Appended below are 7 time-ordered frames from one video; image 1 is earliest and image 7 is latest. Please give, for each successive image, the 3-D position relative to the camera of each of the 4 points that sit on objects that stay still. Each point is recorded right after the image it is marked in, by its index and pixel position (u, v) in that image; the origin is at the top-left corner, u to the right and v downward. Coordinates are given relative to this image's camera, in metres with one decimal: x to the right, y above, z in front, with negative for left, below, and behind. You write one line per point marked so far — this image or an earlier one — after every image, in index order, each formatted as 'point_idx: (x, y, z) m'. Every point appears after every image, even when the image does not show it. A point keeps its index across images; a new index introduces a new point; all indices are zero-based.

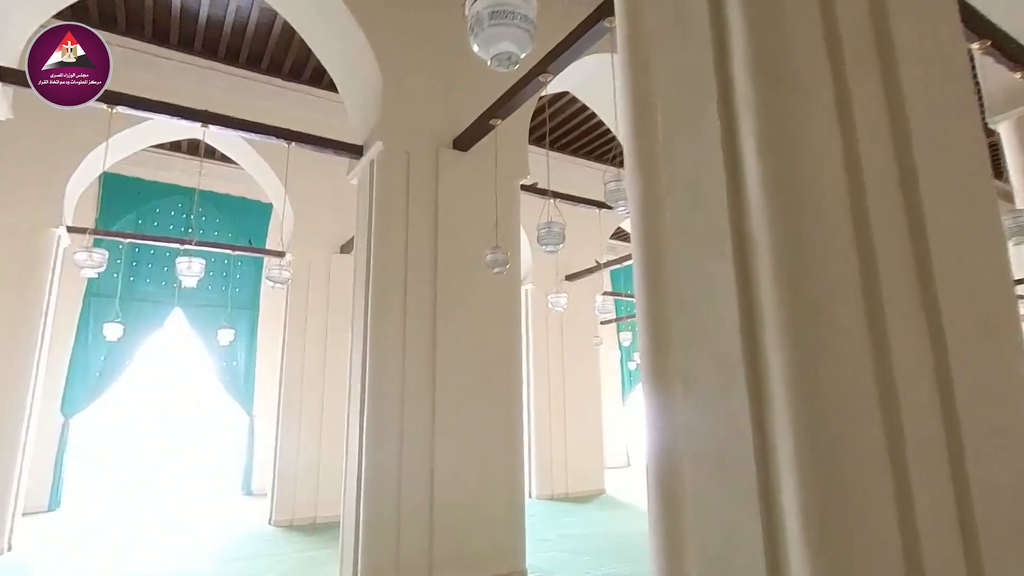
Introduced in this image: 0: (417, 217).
0: (-0.7, +0.5, +4.3) m
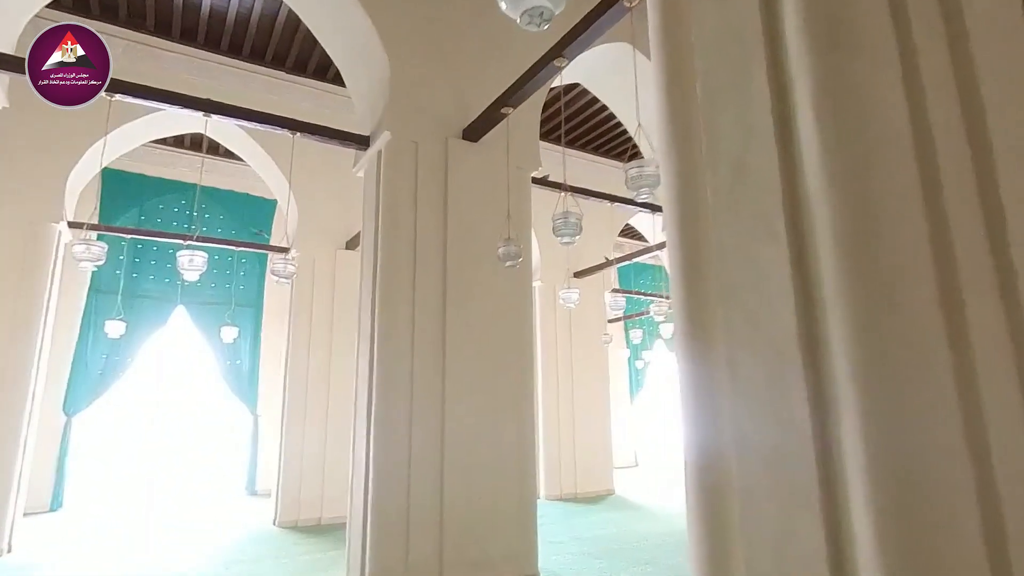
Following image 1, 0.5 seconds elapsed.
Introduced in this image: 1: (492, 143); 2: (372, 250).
0: (-0.6, +0.6, +4.2) m
1: (-0.2, +1.1, +4.5) m
2: (-1.0, +0.3, +4.1) m
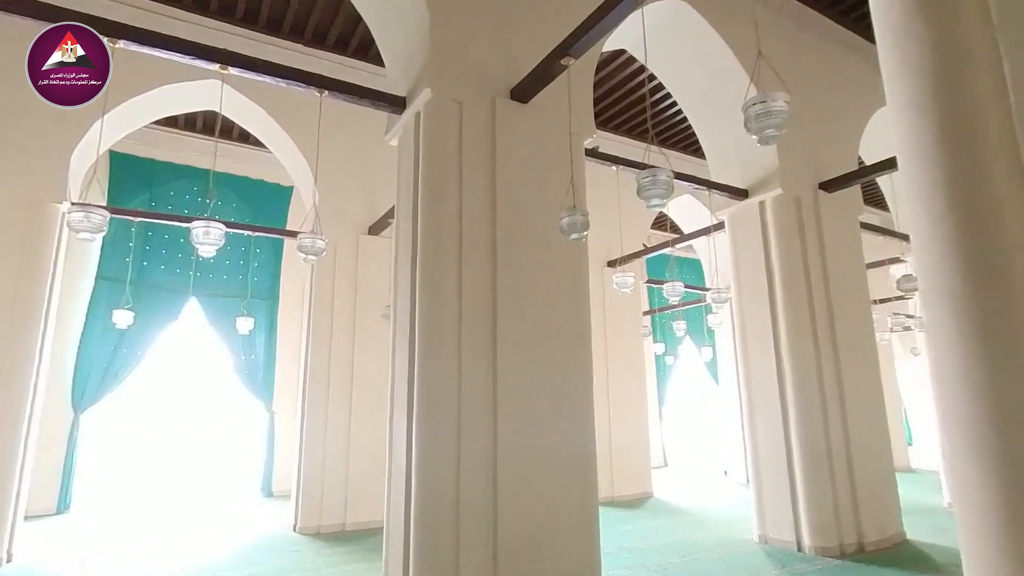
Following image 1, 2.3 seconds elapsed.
0: (-0.3, +0.7, +3.7) m
1: (+0.2, +1.3, +4.0) m
2: (-0.6, +0.4, +3.6) m
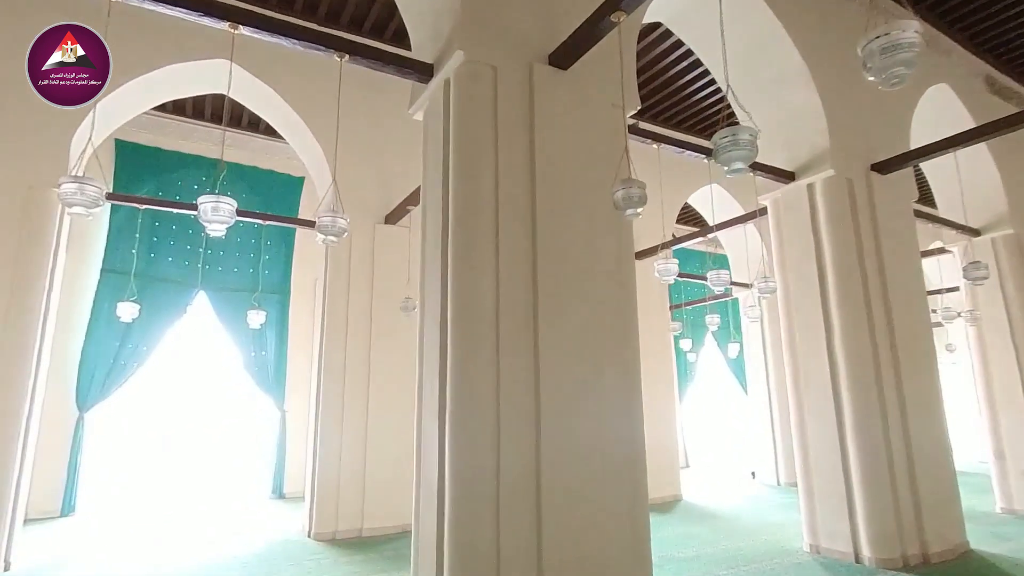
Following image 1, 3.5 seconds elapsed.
0: (0.0, +0.8, +3.3) m
1: (+0.5, +1.4, +3.6) m
2: (-0.4, +0.5, +3.3) m
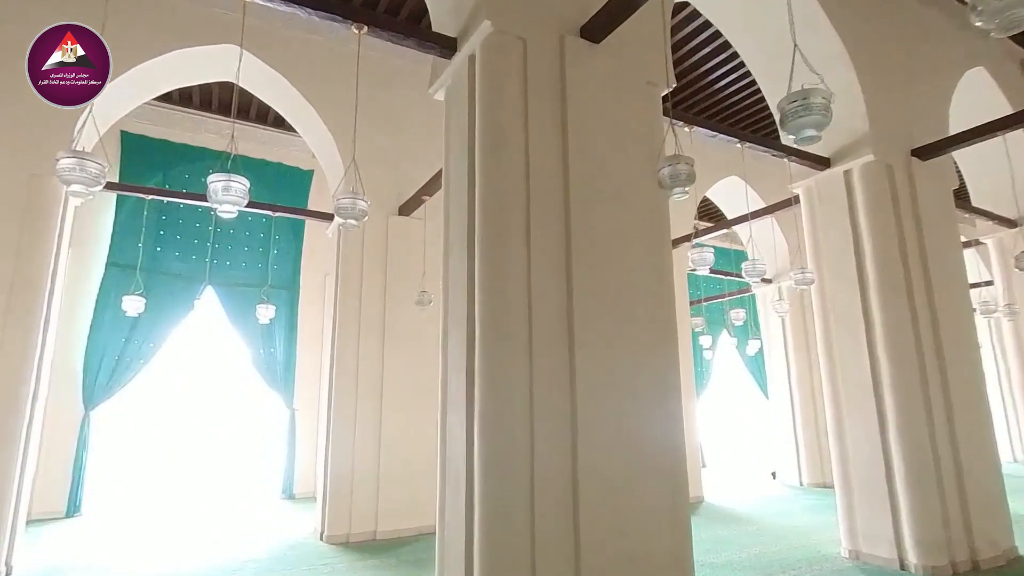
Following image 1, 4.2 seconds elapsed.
0: (+0.1, +0.9, +3.1) m
1: (+0.6, +1.4, +3.4) m
2: (-0.2, +0.6, +3.0) m
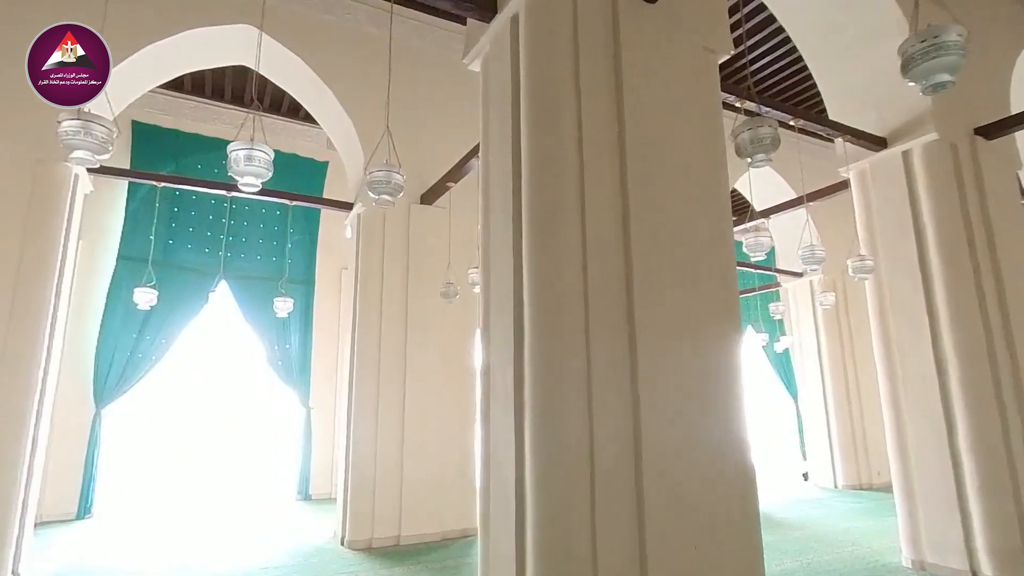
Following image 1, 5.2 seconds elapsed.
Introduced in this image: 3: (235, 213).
0: (+0.4, +0.9, +2.7) m
1: (+0.9, +1.5, +3.1) m
2: (0.0, +0.6, +2.7) m
3: (-3.9, +1.1, +8.1) m
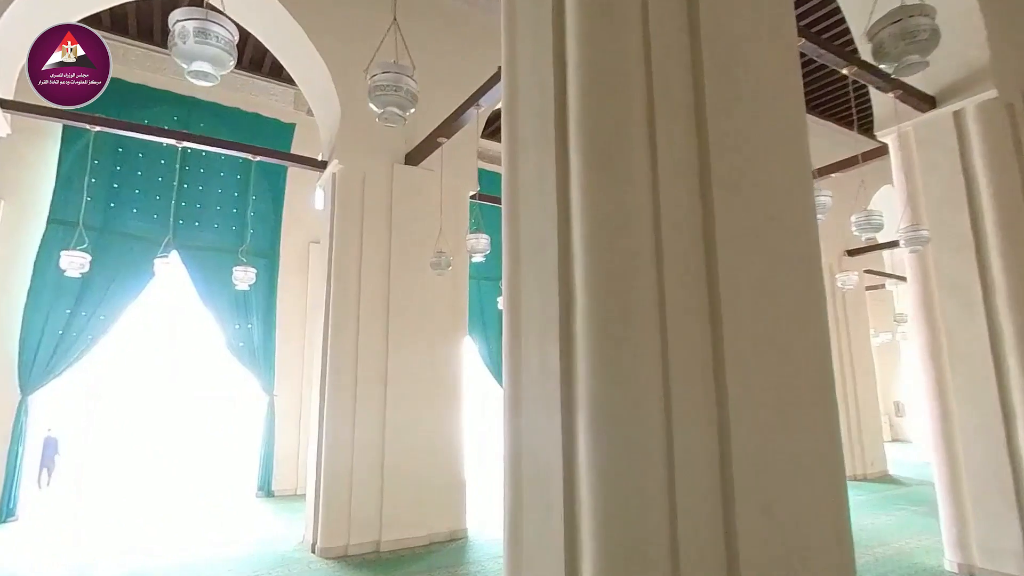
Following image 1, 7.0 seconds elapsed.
0: (+0.5, +1.1, +2.1) m
1: (+1.0, +1.7, +2.5) m
2: (+0.2, +0.8, +2.1) m
3: (-4.1, +1.4, +7.2) m
